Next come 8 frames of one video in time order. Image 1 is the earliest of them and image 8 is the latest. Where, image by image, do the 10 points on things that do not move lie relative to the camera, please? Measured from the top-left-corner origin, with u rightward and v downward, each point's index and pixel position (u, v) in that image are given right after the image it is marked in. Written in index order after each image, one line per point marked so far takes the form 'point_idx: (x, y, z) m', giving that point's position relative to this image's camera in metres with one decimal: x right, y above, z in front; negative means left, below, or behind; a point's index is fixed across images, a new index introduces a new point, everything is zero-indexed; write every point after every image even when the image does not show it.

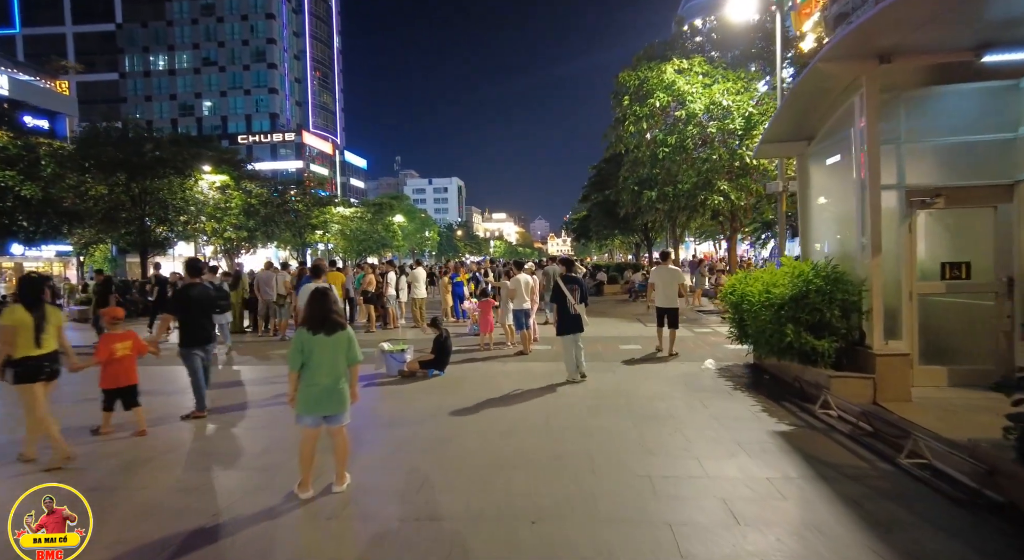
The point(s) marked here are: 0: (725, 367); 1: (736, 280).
0: (+3.4, -1.4, +9.3) m
1: (+3.6, 0.0, +9.5) m
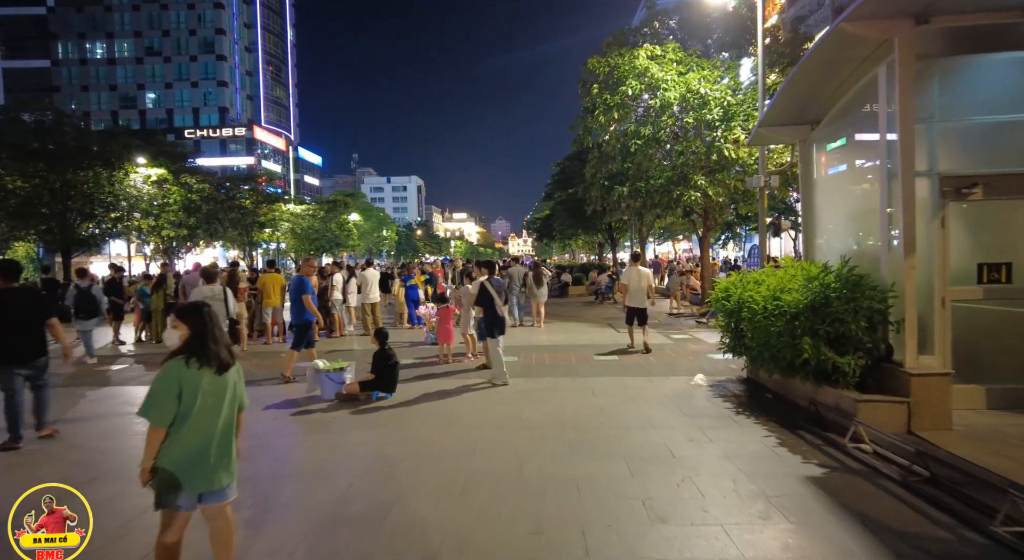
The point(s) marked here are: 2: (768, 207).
0: (+2.8, -1.4, +8.2) m
1: (+3.0, 0.0, +8.4) m
2: (+5.9, +1.7, +13.6) m
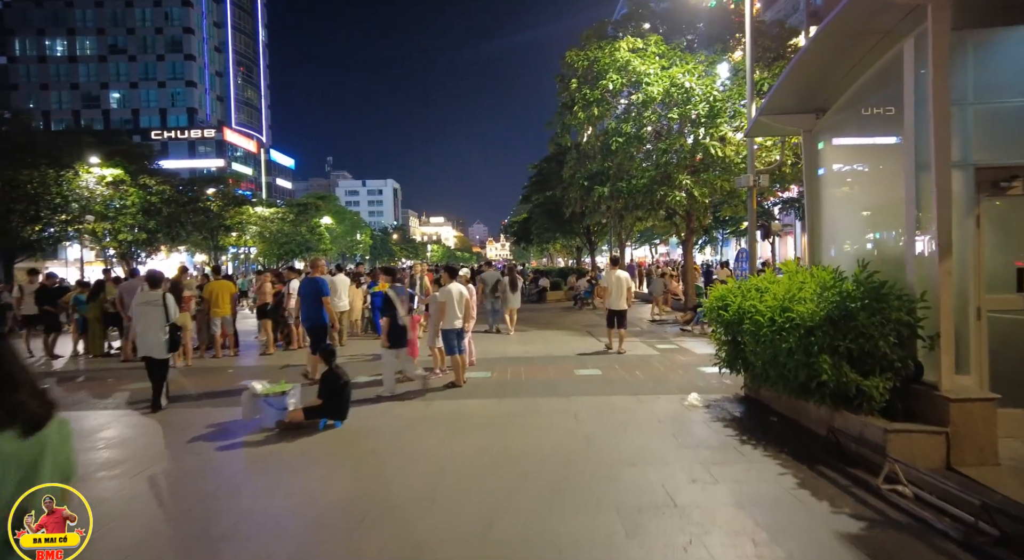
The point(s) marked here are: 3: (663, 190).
0: (+2.5, -1.5, +7.3) m
1: (+2.7, -0.1, +7.5) m
2: (+5.3, +1.6, +12.9) m
3: (+3.5, +2.1, +13.8) m
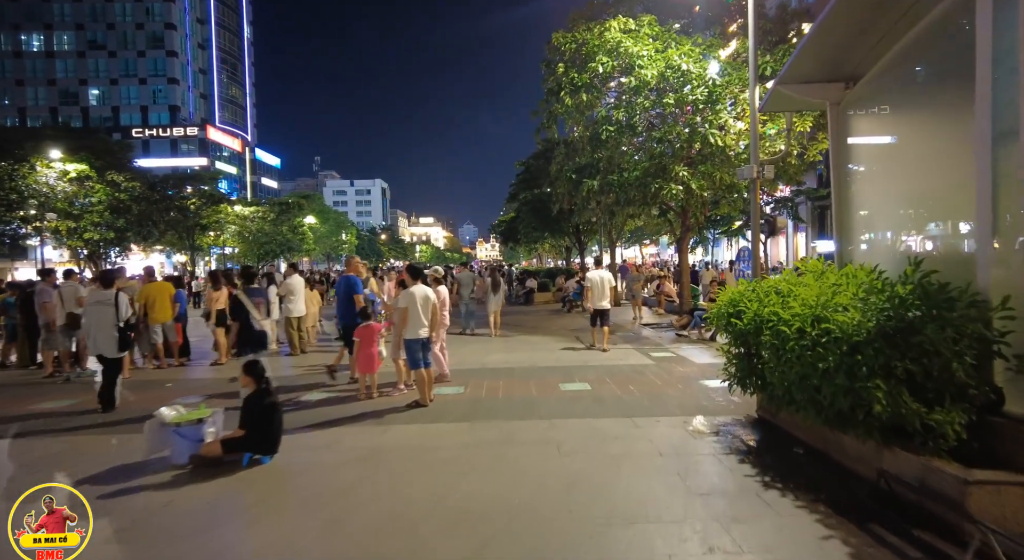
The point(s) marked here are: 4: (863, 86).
0: (+2.2, -1.5, +6.1) m
1: (+2.4, -0.1, +6.3) m
2: (+4.9, +1.6, +11.7) m
3: (+3.1, +2.1, +12.7) m
4: (+3.7, +2.0, +6.2) m
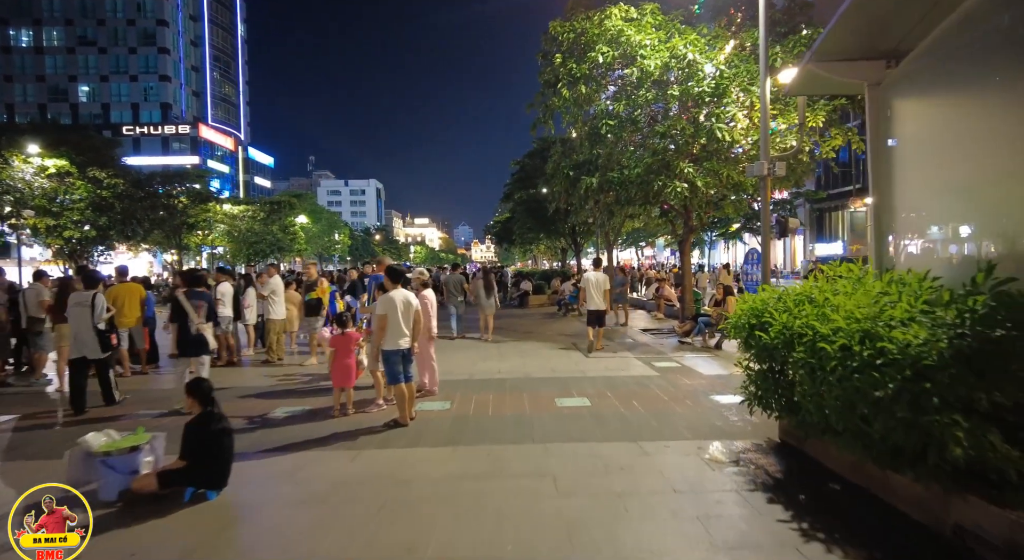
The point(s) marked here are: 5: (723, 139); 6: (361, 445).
0: (+2.1, -1.6, +5.4) m
1: (+2.3, -0.2, +5.6) m
2: (+4.8, +1.5, +11.0) m
3: (+3.0, +2.0, +11.9) m
4: (+3.6, +2.0, +5.5) m
5: (+4.1, +2.7, +11.6) m
6: (-1.5, -1.7, +6.0) m
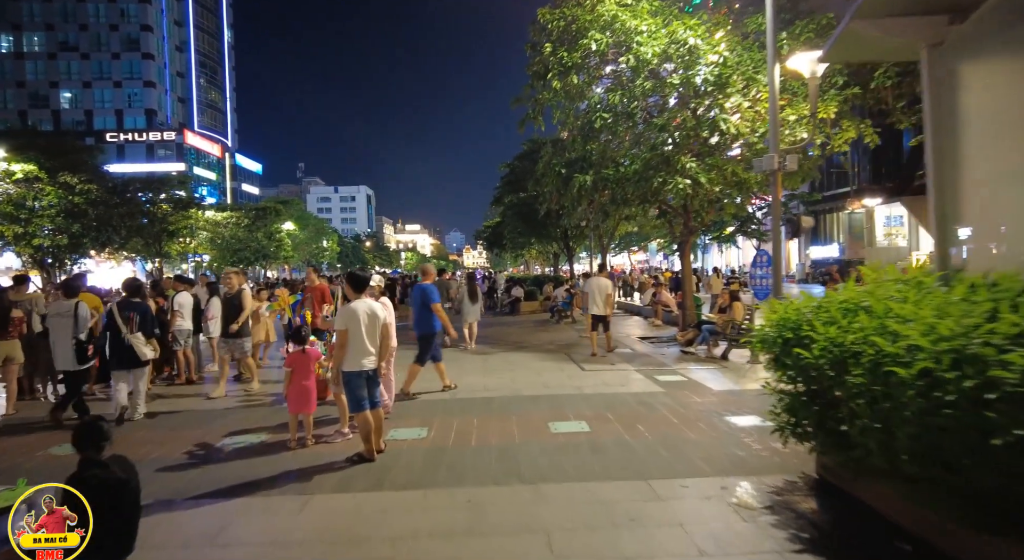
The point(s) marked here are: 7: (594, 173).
0: (+2.0, -1.6, +4.4) m
1: (+2.2, -0.2, +4.6) m
2: (+4.6, +1.4, +10.1) m
3: (+2.7, +1.9, +11.0) m
4: (+3.4, +1.9, +4.6) m
5: (+3.9, +2.7, +10.7) m
6: (-1.6, -1.7, +5.0) m
7: (+1.7, +2.2, +12.1) m
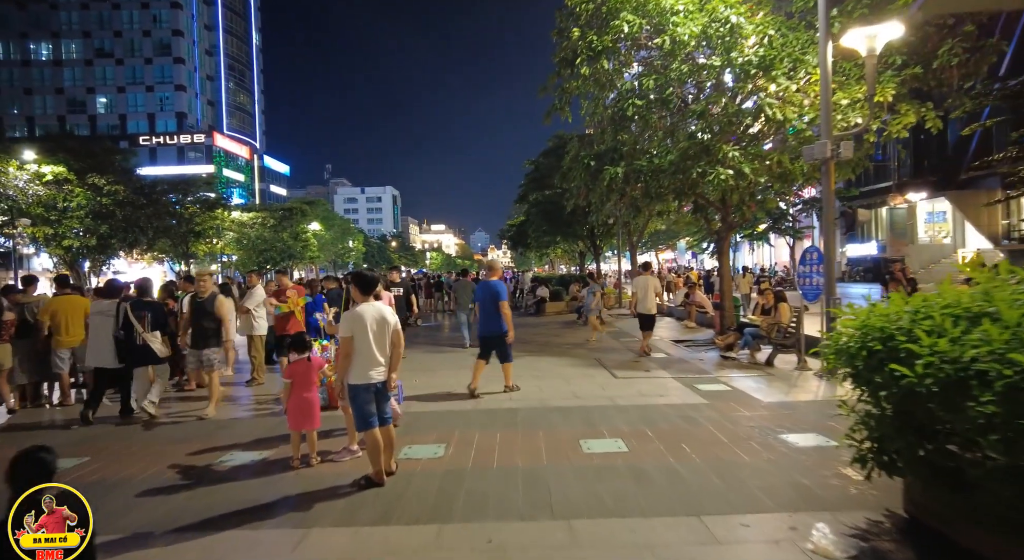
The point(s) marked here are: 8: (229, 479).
0: (+2.1, -1.6, +3.6) m
1: (+2.3, -0.2, +3.8) m
2: (+5.0, +1.4, +9.2) m
3: (+3.2, +1.9, +10.2) m
4: (+3.6, +1.9, +3.7) m
5: (+4.3, +2.7, +9.8) m
6: (-1.4, -1.7, +4.4) m
7: (+2.2, +2.2, +11.3) m
8: (-2.5, -1.8, +5.4) m
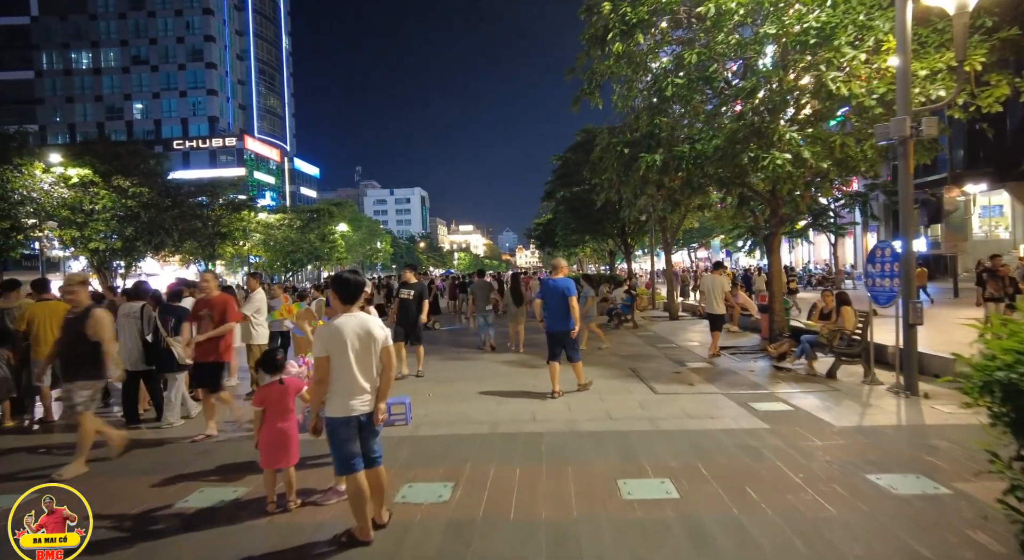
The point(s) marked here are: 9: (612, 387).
0: (+2.2, -1.6, +2.4) m
1: (+2.4, -0.3, +2.6) m
2: (+5.3, +1.4, +7.8) m
3: (+3.5, +1.9, +8.9) m
4: (+3.7, +1.9, +2.5) m
5: (+4.6, +2.7, +8.5) m
6: (-1.3, -1.8, +3.4) m
7: (+2.6, +2.2, +10.1) m
8: (-2.4, -1.8, +4.4) m
9: (+1.5, -1.6, +8.8) m
